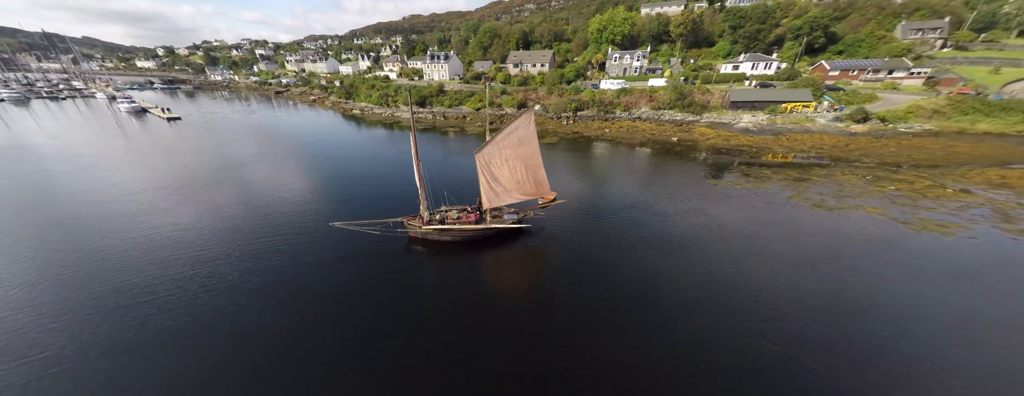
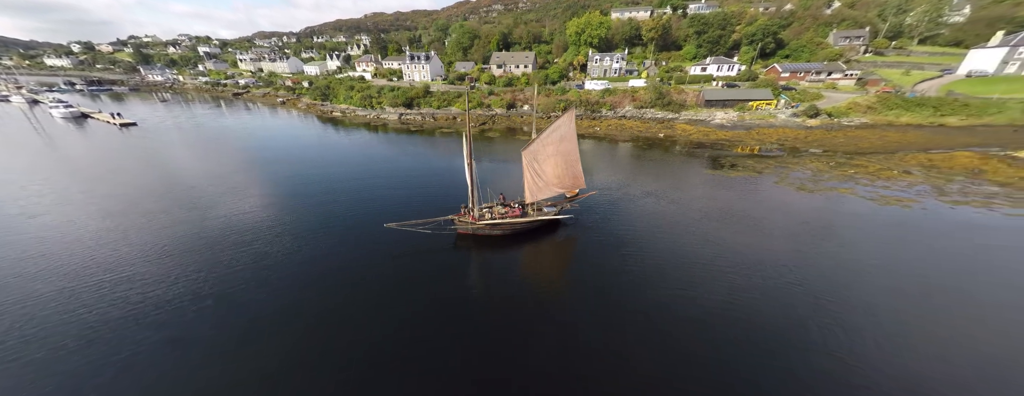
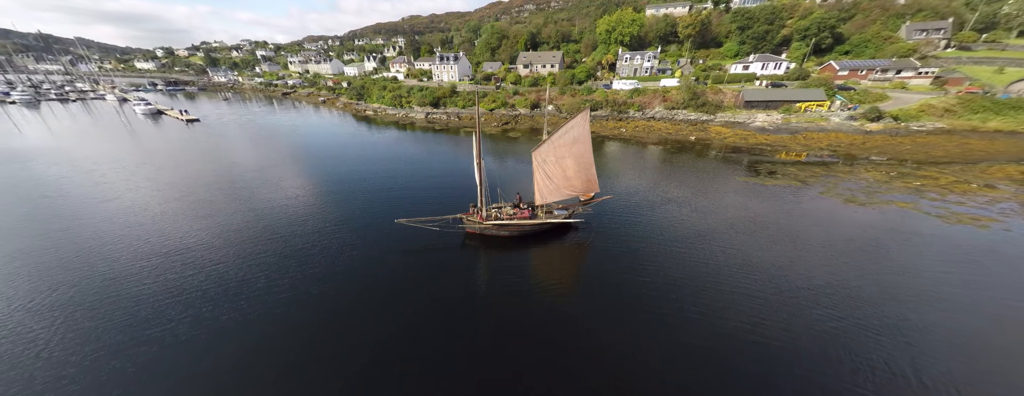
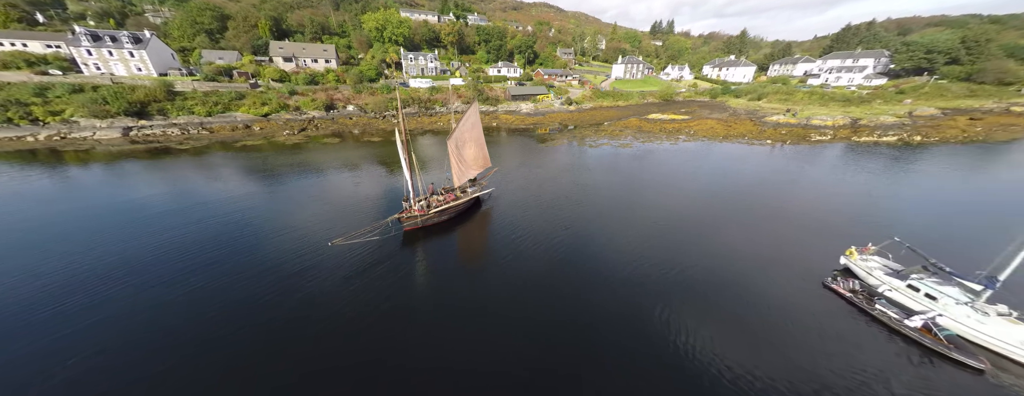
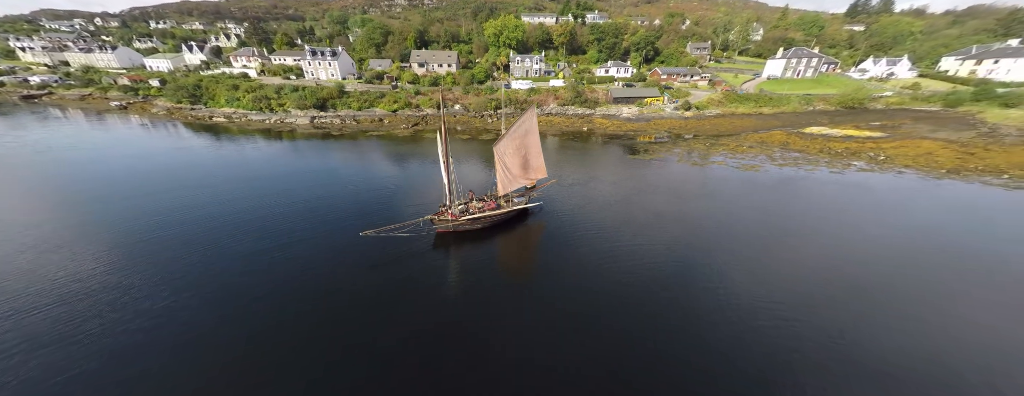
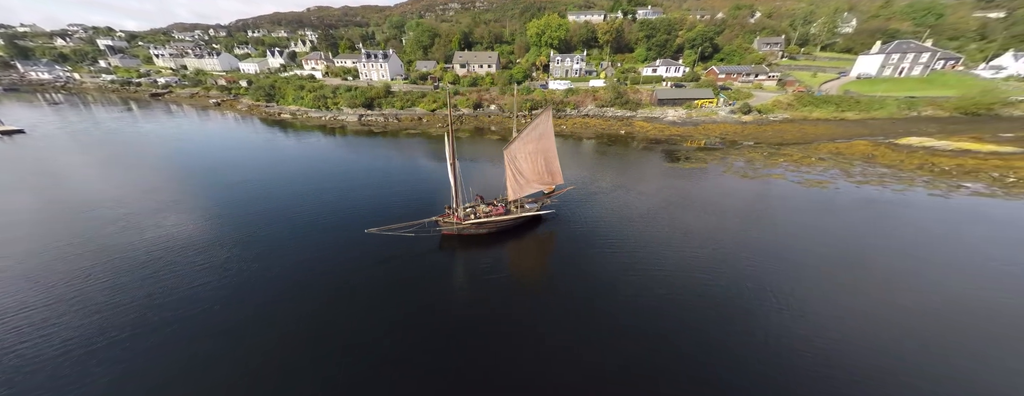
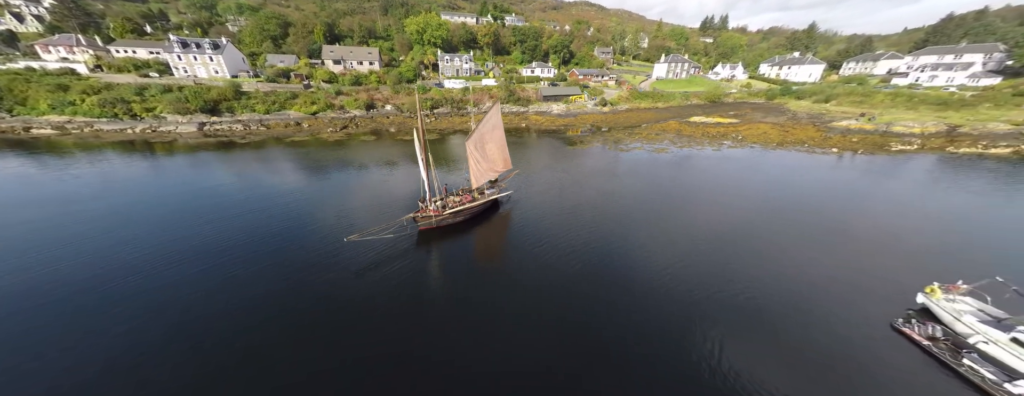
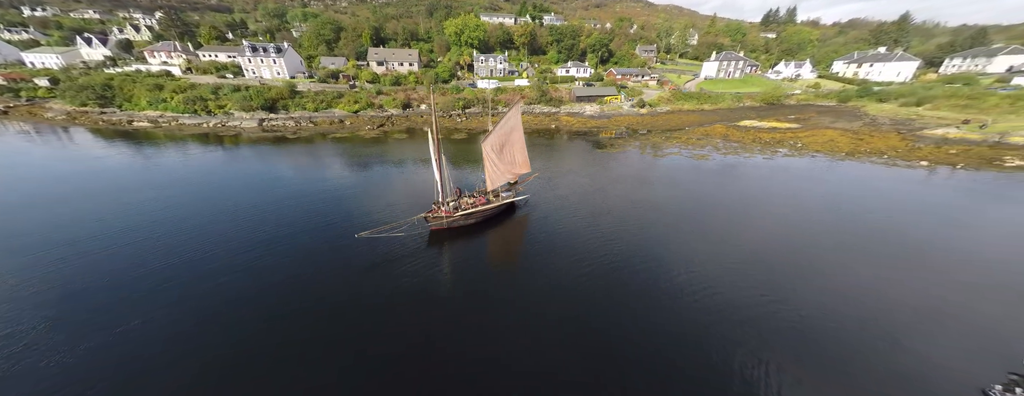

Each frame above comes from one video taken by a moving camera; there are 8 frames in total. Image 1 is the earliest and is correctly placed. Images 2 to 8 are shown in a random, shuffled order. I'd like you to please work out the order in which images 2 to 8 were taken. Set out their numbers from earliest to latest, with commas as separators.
3, 2, 6, 5, 8, 7, 4
